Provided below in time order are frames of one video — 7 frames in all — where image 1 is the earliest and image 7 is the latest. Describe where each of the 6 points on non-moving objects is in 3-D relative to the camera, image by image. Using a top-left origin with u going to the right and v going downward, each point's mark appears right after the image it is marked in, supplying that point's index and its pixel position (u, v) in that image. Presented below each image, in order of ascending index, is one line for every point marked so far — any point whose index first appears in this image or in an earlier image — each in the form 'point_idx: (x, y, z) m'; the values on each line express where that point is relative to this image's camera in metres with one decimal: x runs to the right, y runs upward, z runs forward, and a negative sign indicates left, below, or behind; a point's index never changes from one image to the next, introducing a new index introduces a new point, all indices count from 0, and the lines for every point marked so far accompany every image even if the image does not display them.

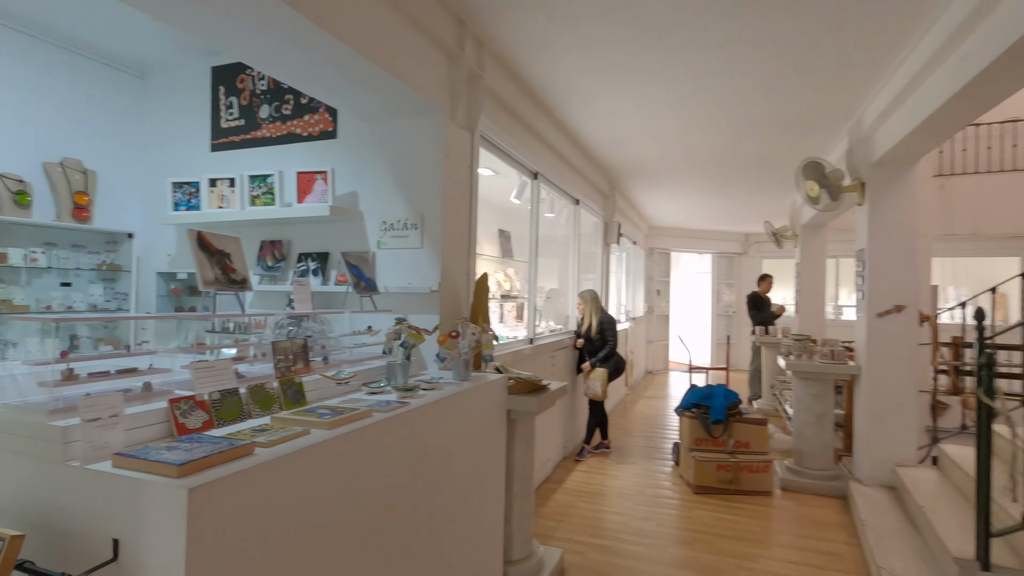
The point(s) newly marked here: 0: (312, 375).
0: (-0.9, -0.4, +2.2) m
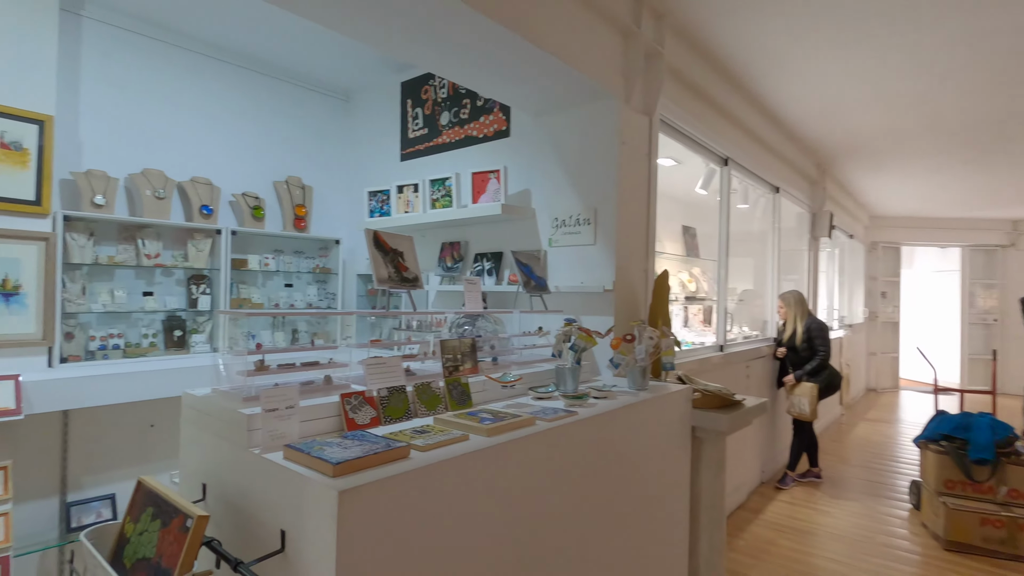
0: (-0.1, -0.4, +2.2) m
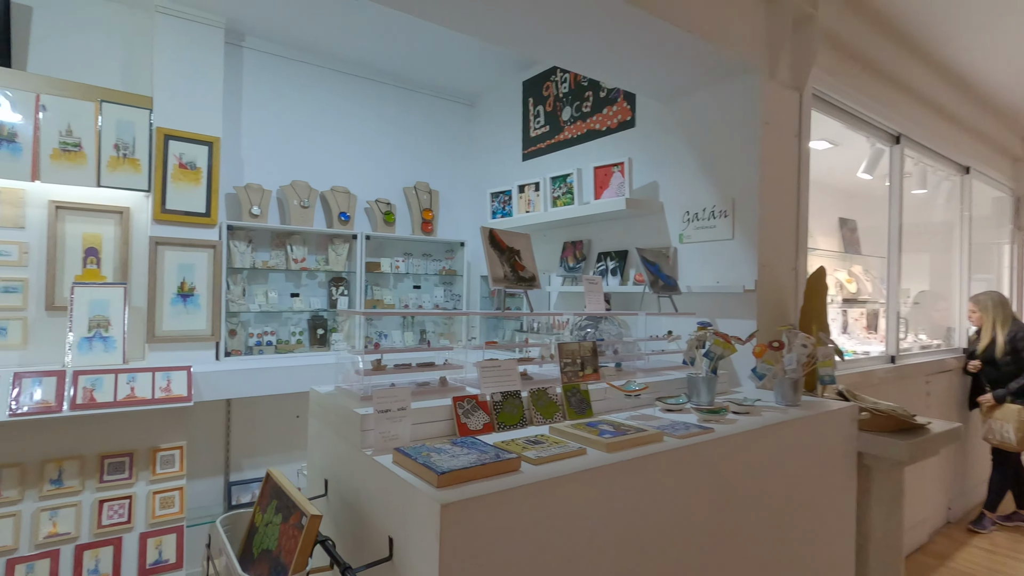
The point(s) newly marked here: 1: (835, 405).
0: (+0.3, -0.4, +2.0) m
1: (+1.3, -0.5, +2.1) m
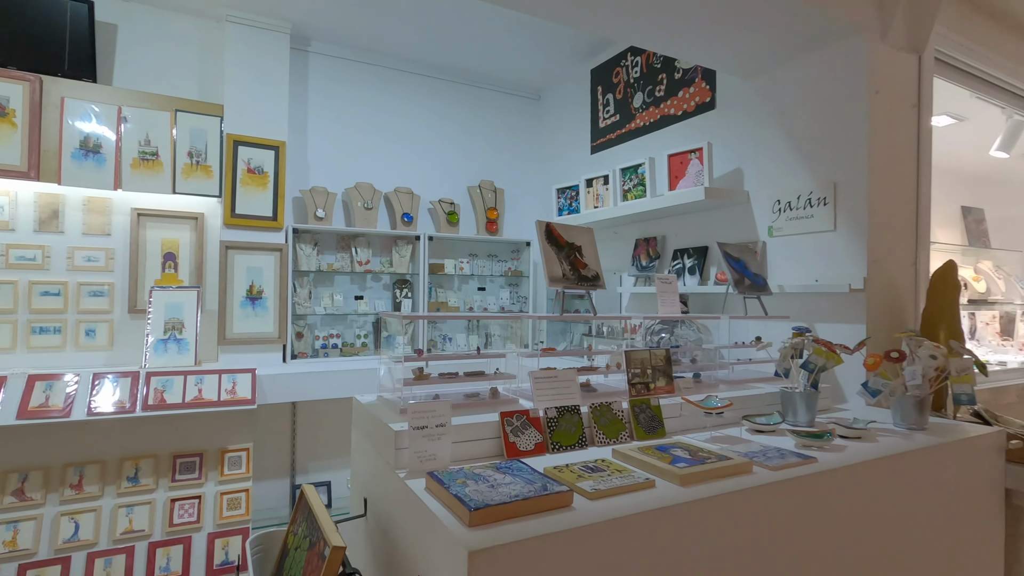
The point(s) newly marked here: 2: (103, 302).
0: (+0.5, -0.4, +1.8) m
1: (+1.5, -0.5, +1.7) m
2: (-2.3, -0.1, +3.0) m
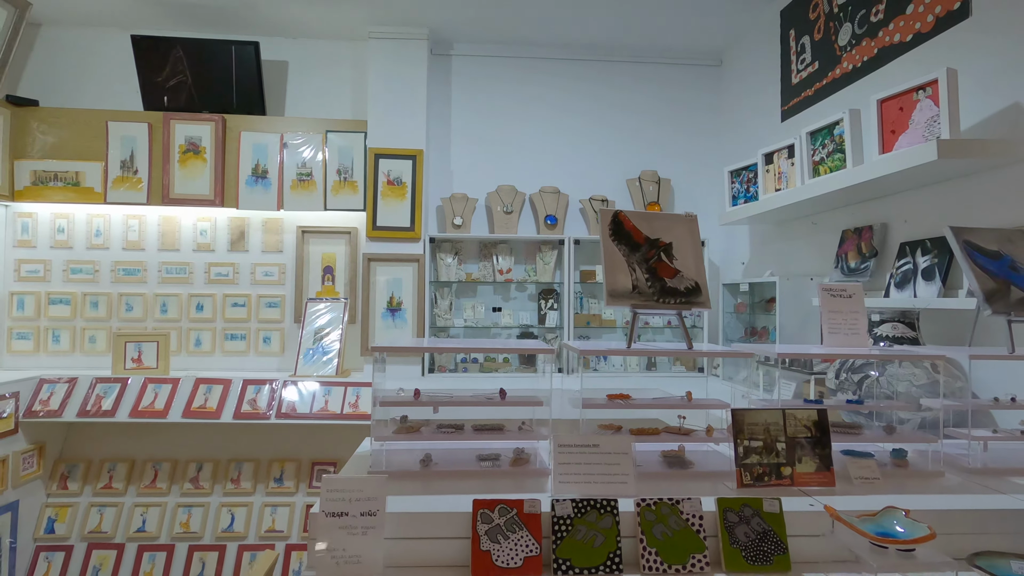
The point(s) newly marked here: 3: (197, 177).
0: (+0.6, -0.4, +1.0) m
1: (+1.5, -0.5, +0.6) m
2: (-1.5, -0.2, +3.3) m
3: (-1.8, +0.6, +3.1) m
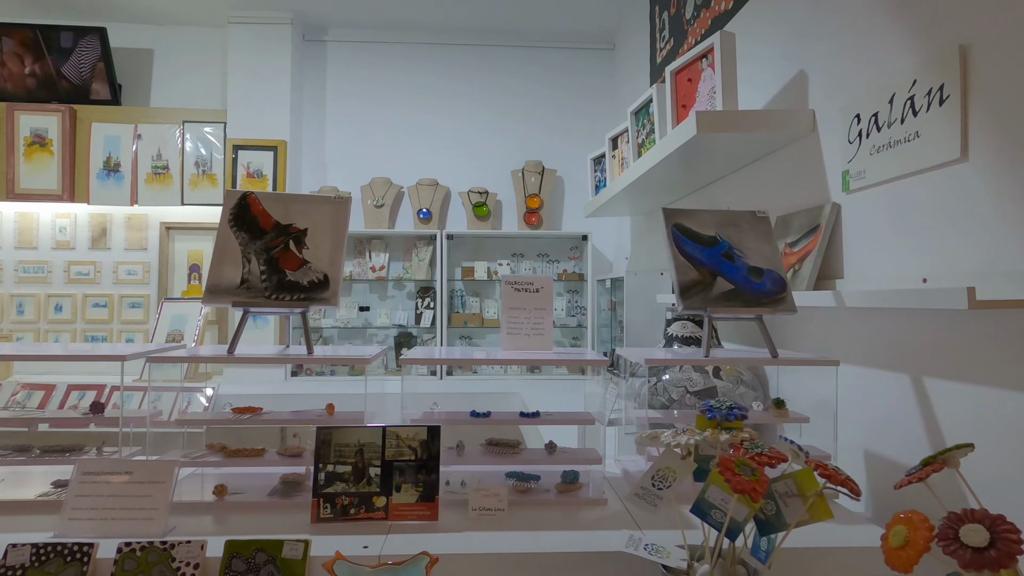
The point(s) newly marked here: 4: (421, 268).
0: (-0.2, -0.4, +0.8) m
1: (+0.7, -0.5, +0.4) m
2: (-2.2, -0.1, +3.2) m
3: (-2.6, +0.6, +2.9) m
4: (-0.5, +0.1, +3.1) m
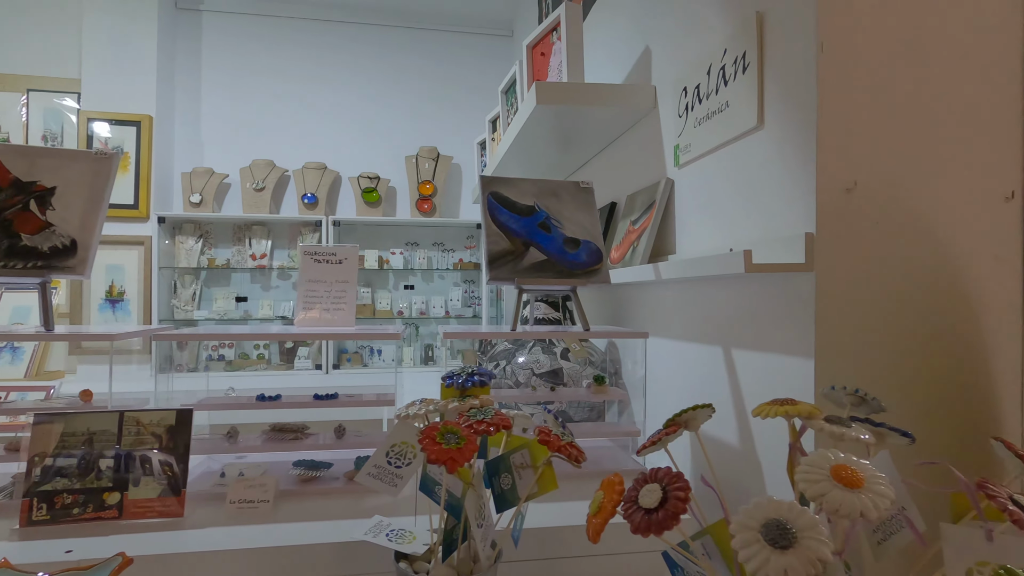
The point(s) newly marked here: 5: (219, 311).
0: (-0.5, -0.3, +0.7) m
1: (+0.4, -0.4, +0.4) m
2: (-2.8, -0.1, +2.8) m
3: (-3.1, +0.7, +2.5) m
4: (-1.1, +0.2, +3.0) m
5: (-1.6, -0.1, +2.9) m
